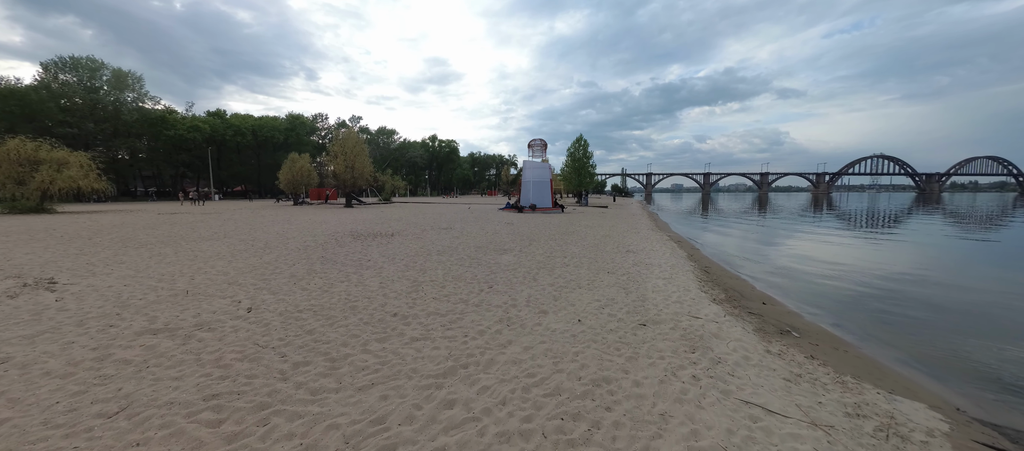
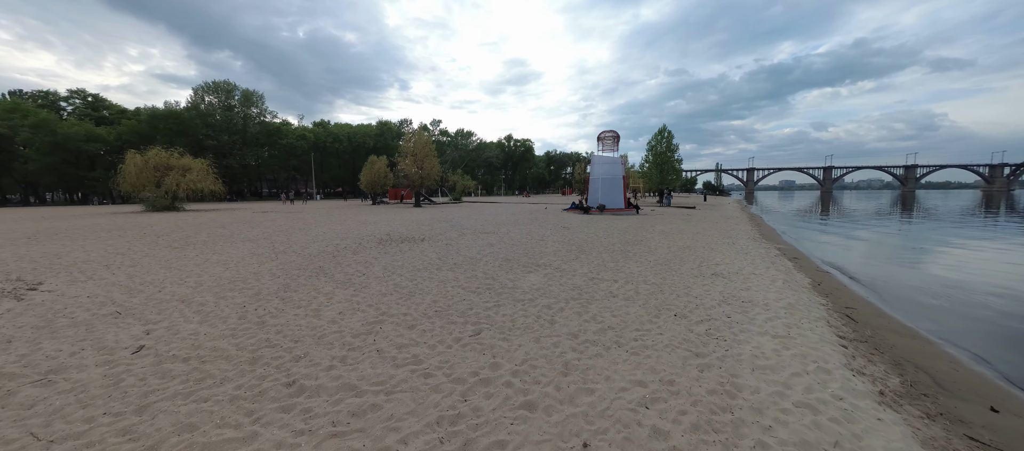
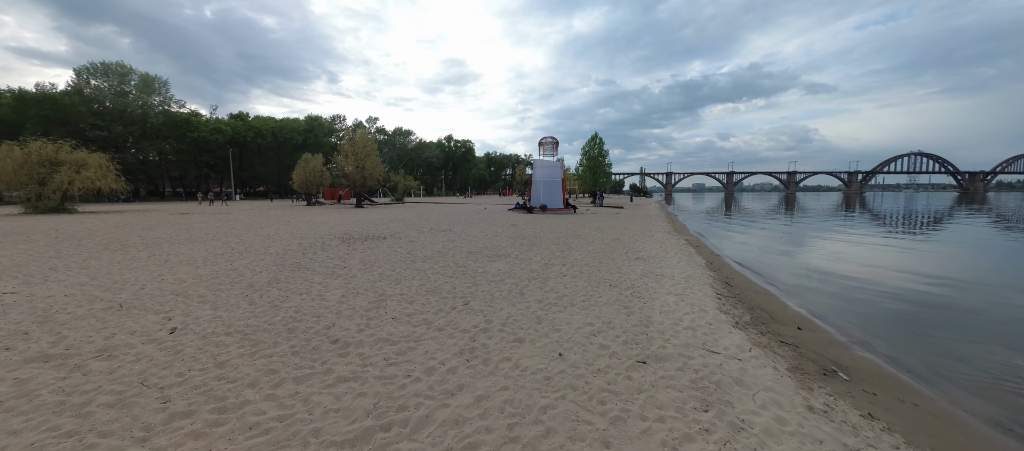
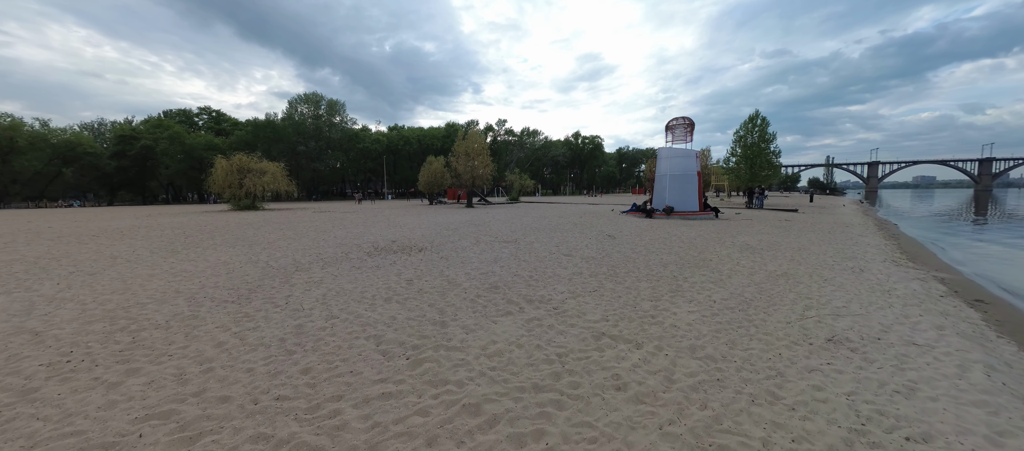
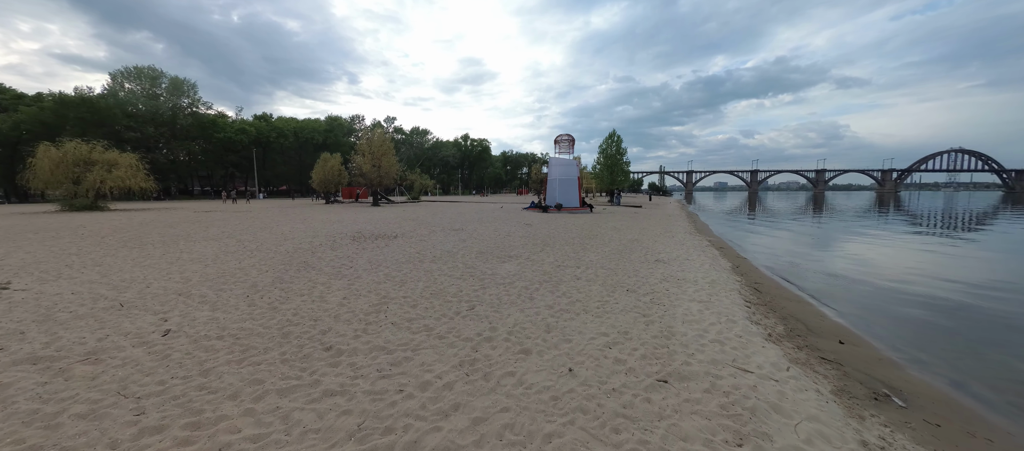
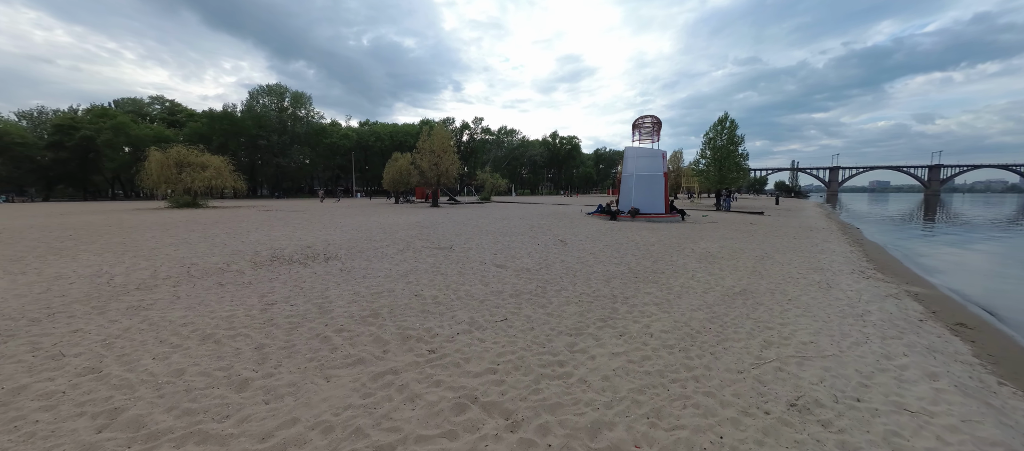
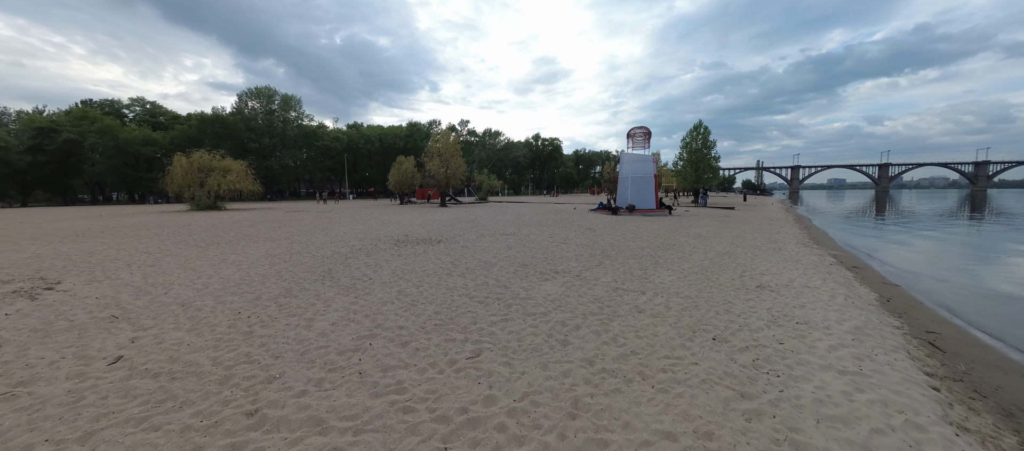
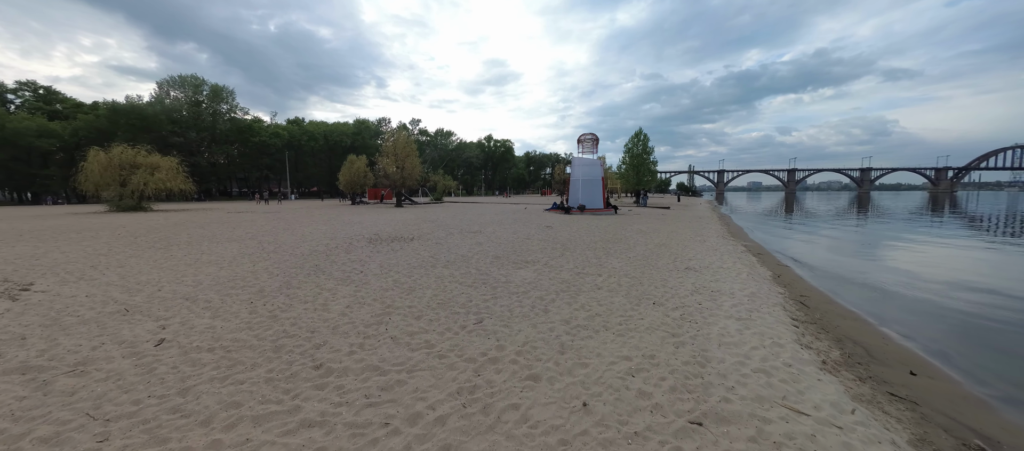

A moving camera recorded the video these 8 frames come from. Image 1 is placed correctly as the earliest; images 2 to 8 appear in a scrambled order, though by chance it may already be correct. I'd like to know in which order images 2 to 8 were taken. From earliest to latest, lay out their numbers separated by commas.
3, 5, 8, 2, 7, 4, 6
